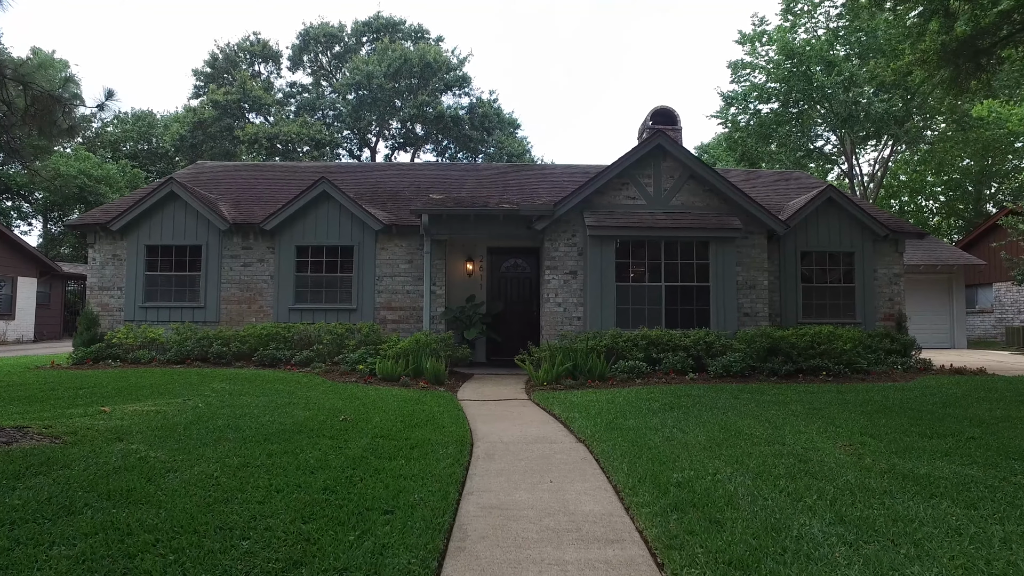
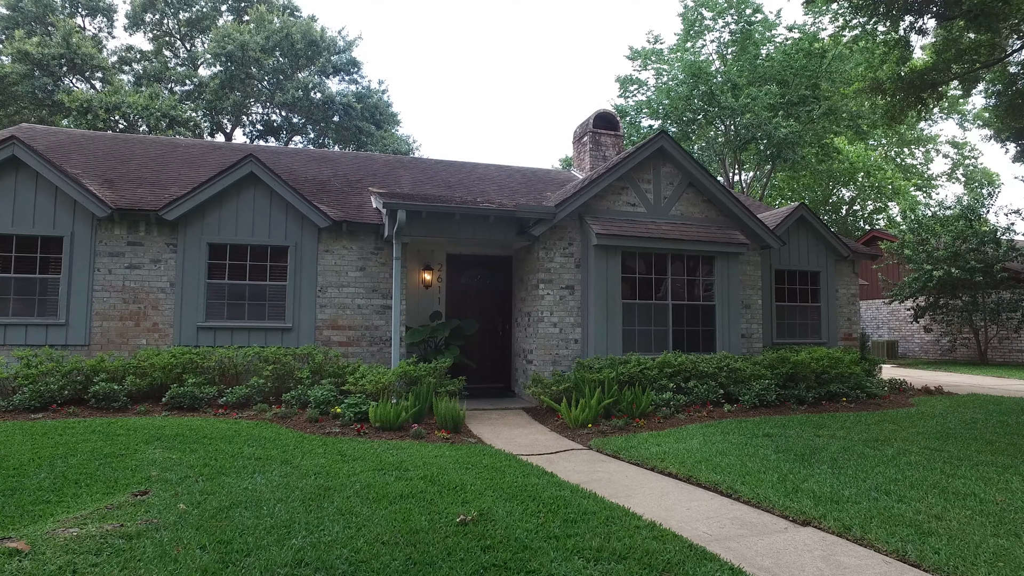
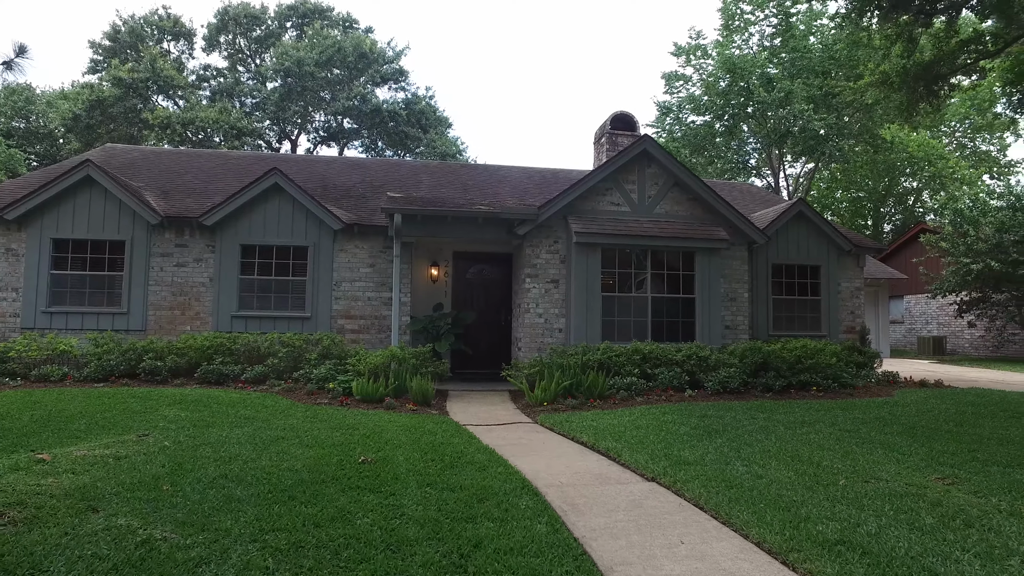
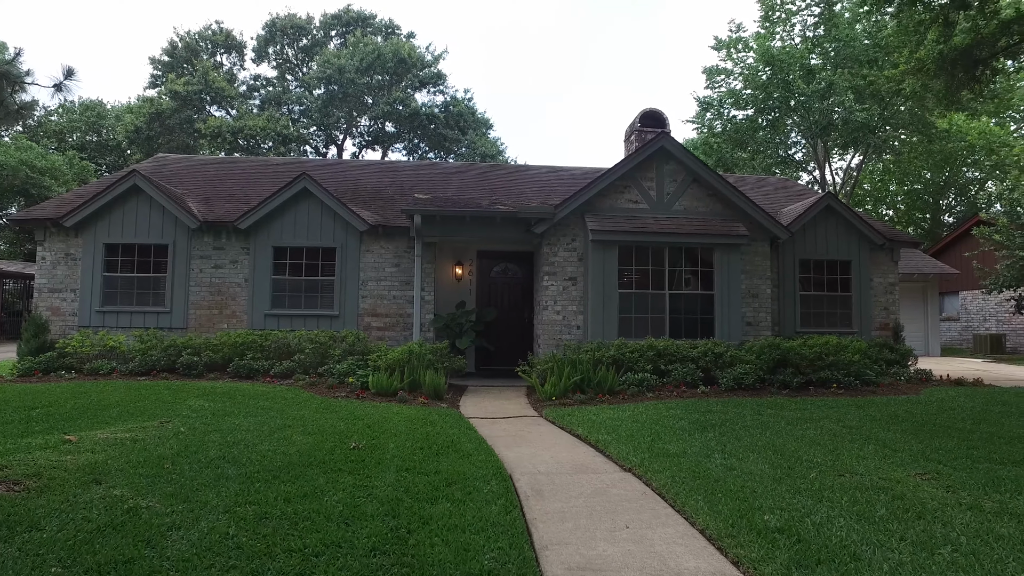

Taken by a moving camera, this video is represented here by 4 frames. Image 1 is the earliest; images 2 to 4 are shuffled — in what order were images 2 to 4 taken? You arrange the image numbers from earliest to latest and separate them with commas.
4, 3, 2
